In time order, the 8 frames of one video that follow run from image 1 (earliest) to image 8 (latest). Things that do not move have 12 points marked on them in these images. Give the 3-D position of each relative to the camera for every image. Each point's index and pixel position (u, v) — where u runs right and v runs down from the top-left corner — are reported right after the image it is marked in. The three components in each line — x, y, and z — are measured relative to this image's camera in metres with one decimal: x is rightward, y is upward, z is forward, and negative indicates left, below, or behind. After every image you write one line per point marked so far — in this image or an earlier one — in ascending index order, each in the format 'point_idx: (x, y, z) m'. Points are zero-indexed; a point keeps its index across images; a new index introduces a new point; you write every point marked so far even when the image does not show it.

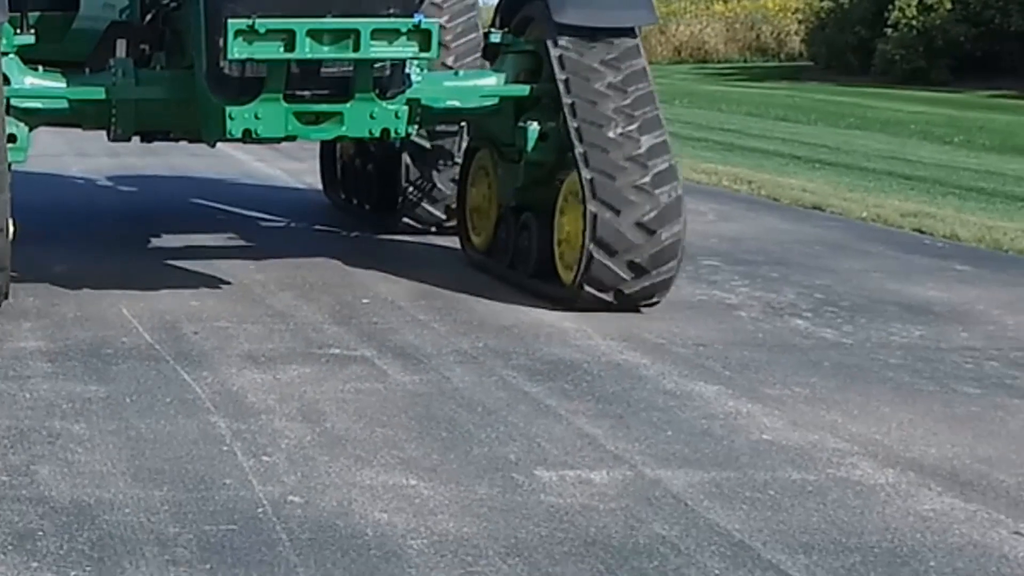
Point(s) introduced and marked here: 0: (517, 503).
0: (0.0, -0.7, +5.3) m
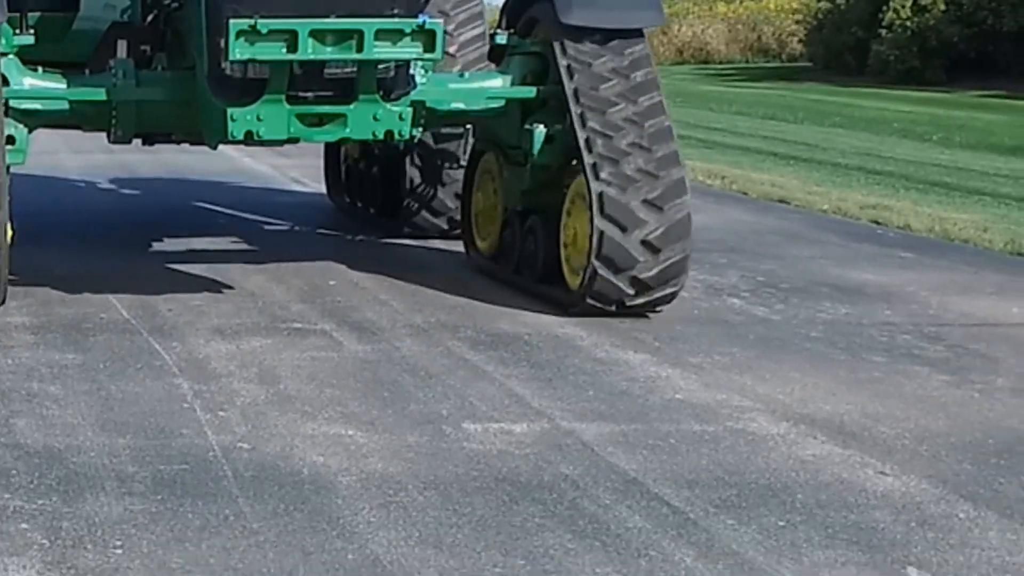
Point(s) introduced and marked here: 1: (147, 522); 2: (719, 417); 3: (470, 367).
0: (-0.3, -0.6, +6.0) m
1: (-1.1, -0.7, +5.1) m
2: (+0.8, -0.5, +6.5) m
3: (-0.2, -0.4, +7.4) m
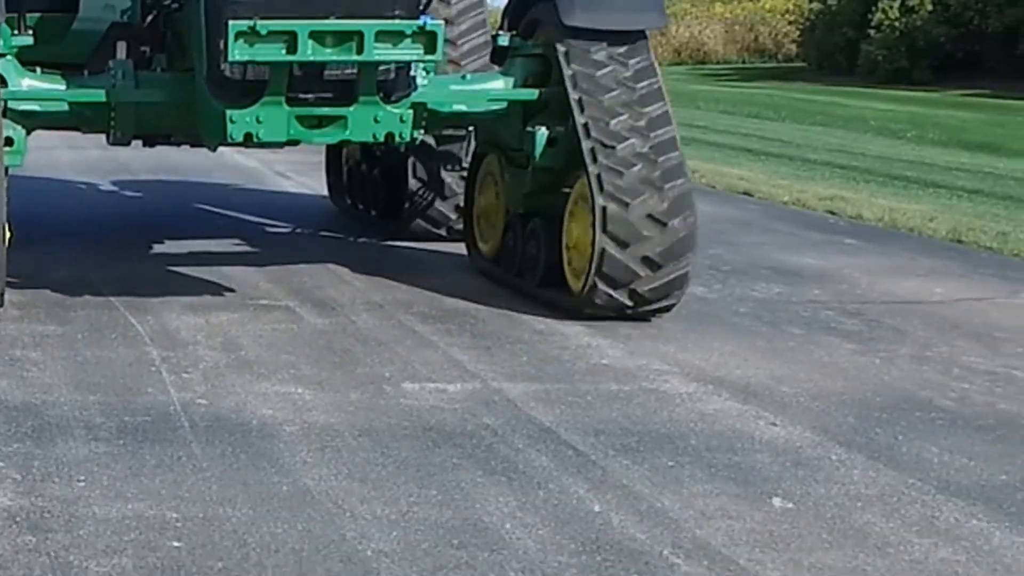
0: (-0.5, -0.5, +6.6) m
1: (-1.4, -0.6, +5.8) m
2: (+0.6, -0.4, +7.2) m
3: (-0.5, -0.2, +8.0) m
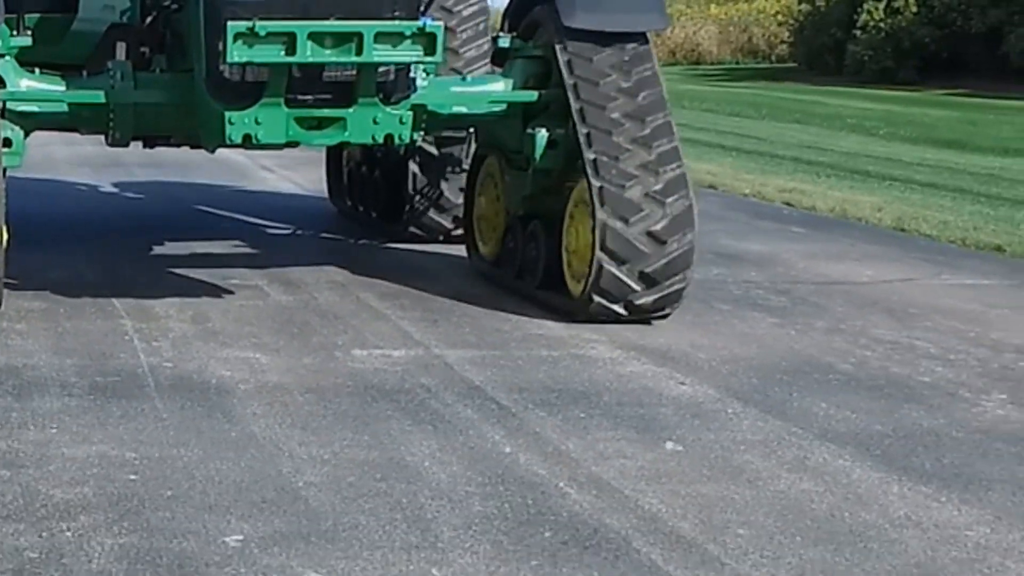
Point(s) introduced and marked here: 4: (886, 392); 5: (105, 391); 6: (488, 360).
0: (-0.8, -0.4, +7.3) m
1: (-1.7, -0.5, +6.4) m
2: (+0.3, -0.3, +7.8) m
3: (-0.7, -0.1, +8.7) m
4: (+1.6, -0.4, +7.0) m
5: (-1.7, -0.4, +6.8) m
6: (-0.1, -0.3, +7.5) m
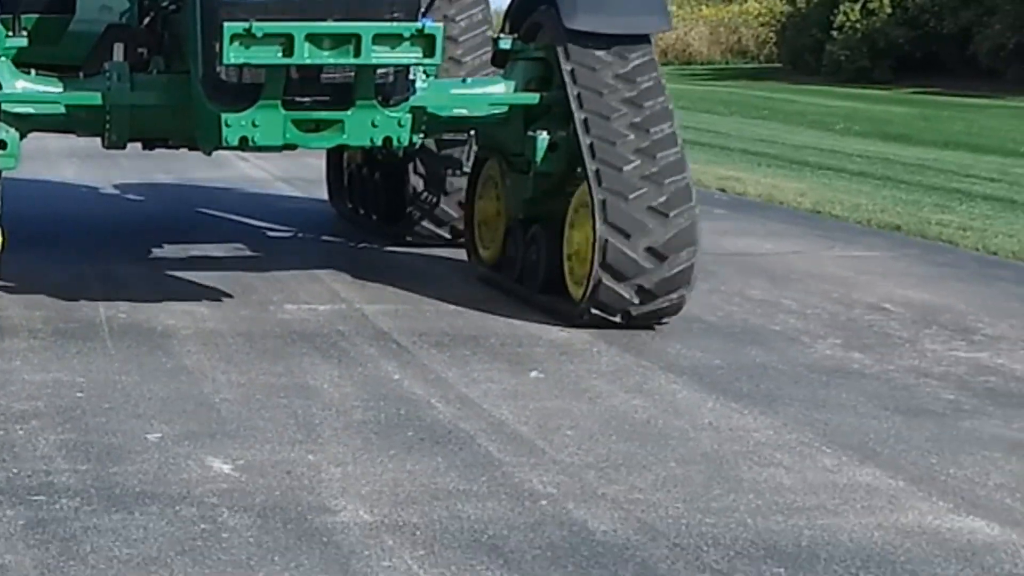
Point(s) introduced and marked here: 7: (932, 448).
0: (-1.3, -0.2, +8.5) m
1: (-2.2, -0.3, +7.6) m
2: (-0.2, -0.1, +9.0) m
3: (-1.2, +0.1, +9.9) m
4: (+1.1, -0.2, +8.2) m
5: (-2.2, -0.2, +8.0) m
6: (-0.6, -0.1, +8.6) m
7: (+1.6, -0.6, +6.1) m
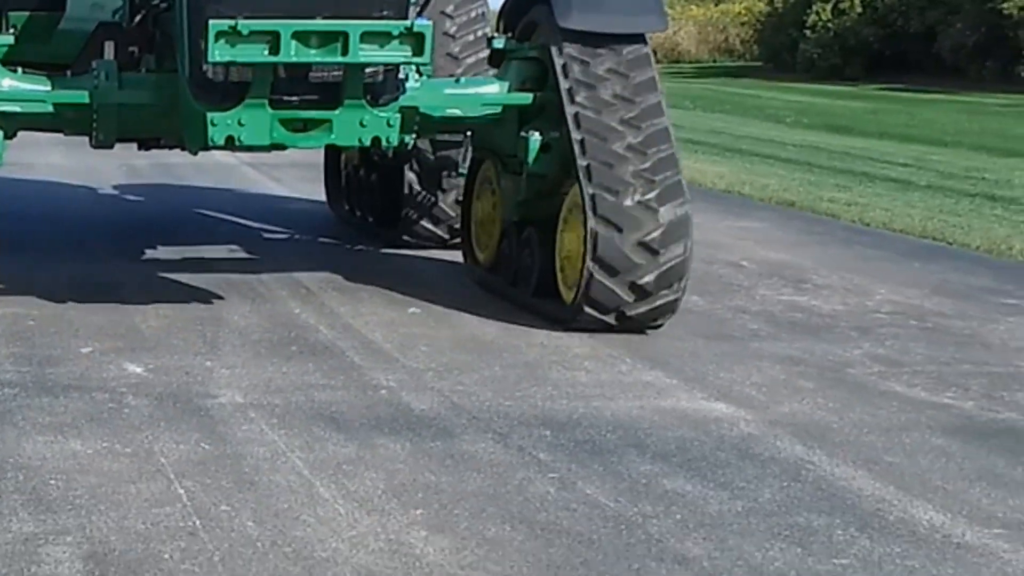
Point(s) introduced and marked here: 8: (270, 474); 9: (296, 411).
0: (-1.9, +0.1, +9.9) m
1: (-2.8, 0.0, +9.0) m
2: (-0.8, +0.2, +10.4) m
3: (-1.8, +0.3, +11.3) m
4: (+0.5, 0.0, +9.6) m
5: (-2.8, 0.0, +9.4) m
6: (-1.2, +0.1, +10.0) m
7: (+0.9, -0.3, +7.5) m
8: (-0.8, -0.6, +5.5) m
9: (-0.8, -0.5, +6.3) m
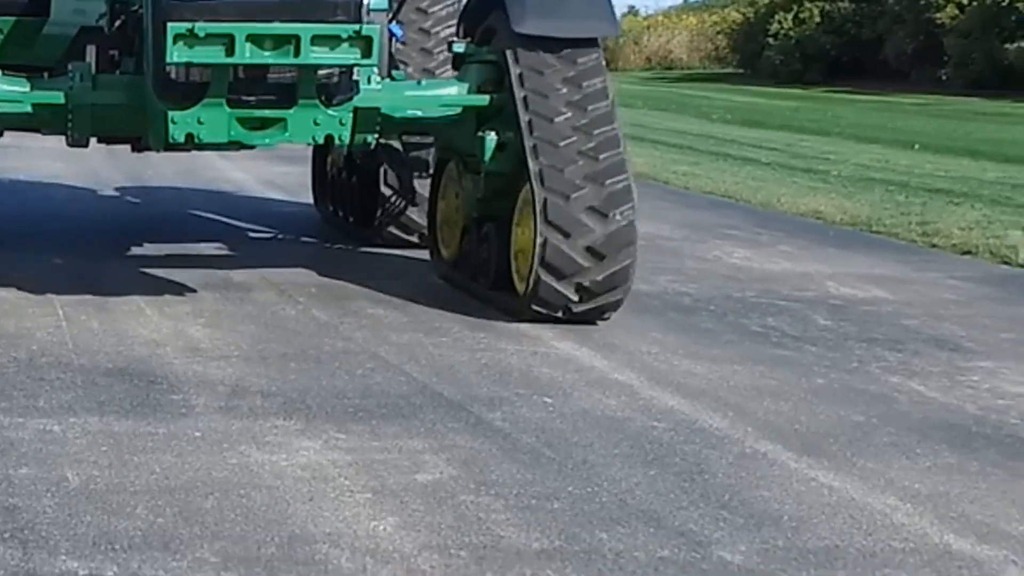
0: (-3.1, +0.6, +13.1) m
1: (-4.0, +0.5, +12.2) m
2: (-2.0, +0.7, +13.5) m
3: (-3.0, +0.8, +14.4) m
4: (-0.7, +0.5, +12.7) m
5: (-4.0, +0.5, +12.6) m
6: (-2.4, +0.6, +13.2) m
7: (-0.3, +0.2, +10.6) m
8: (-2.1, -0.1, +8.6) m
9: (-2.1, 0.0, +9.5) m
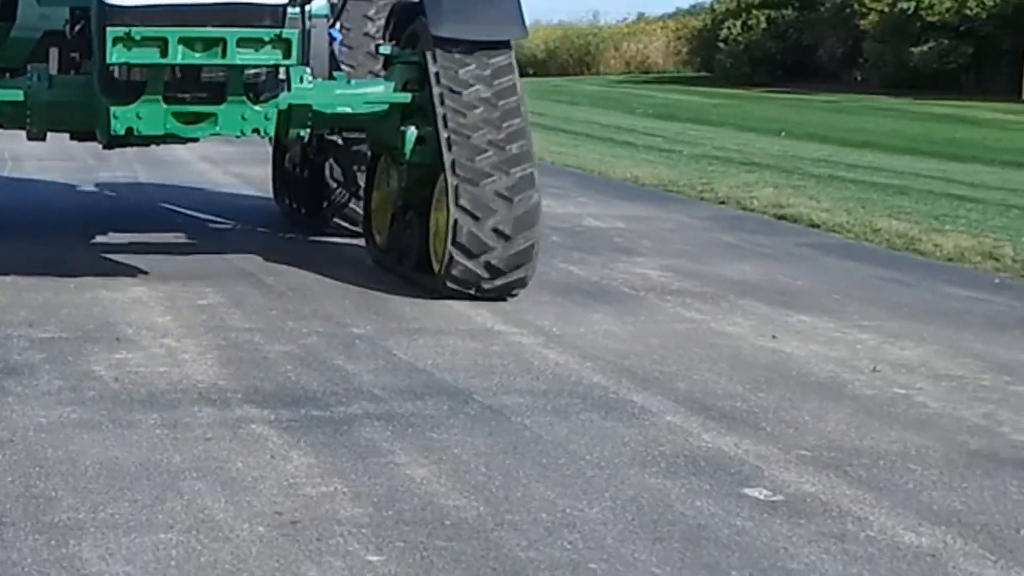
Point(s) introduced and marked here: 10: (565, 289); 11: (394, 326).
0: (-4.3, +1.1, +16.4) m
1: (-5.3, +1.0, +15.5) m
2: (-3.2, +1.2, +16.9) m
3: (-4.2, +1.3, +17.8) m
4: (-1.9, +1.0, +16.0) m
5: (-5.2, +1.1, +15.9) m
6: (-3.6, +1.1, +16.5) m
7: (-1.6, +0.7, +13.9) m
8: (-3.4, +0.4, +11.9) m
9: (-3.4, +0.6, +12.8) m
10: (+0.3, 0.0, +9.4) m
11: (-0.6, -0.2, +8.0) m
